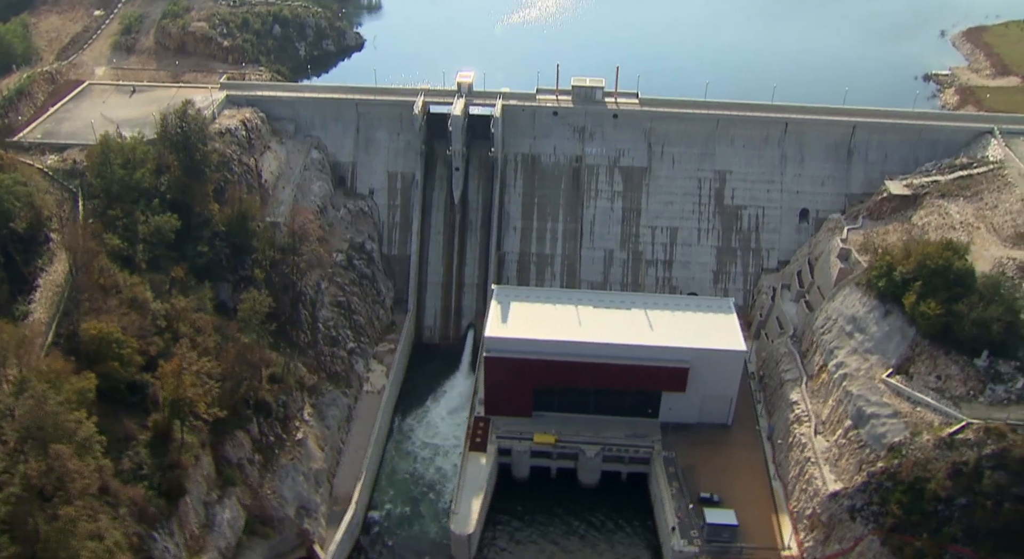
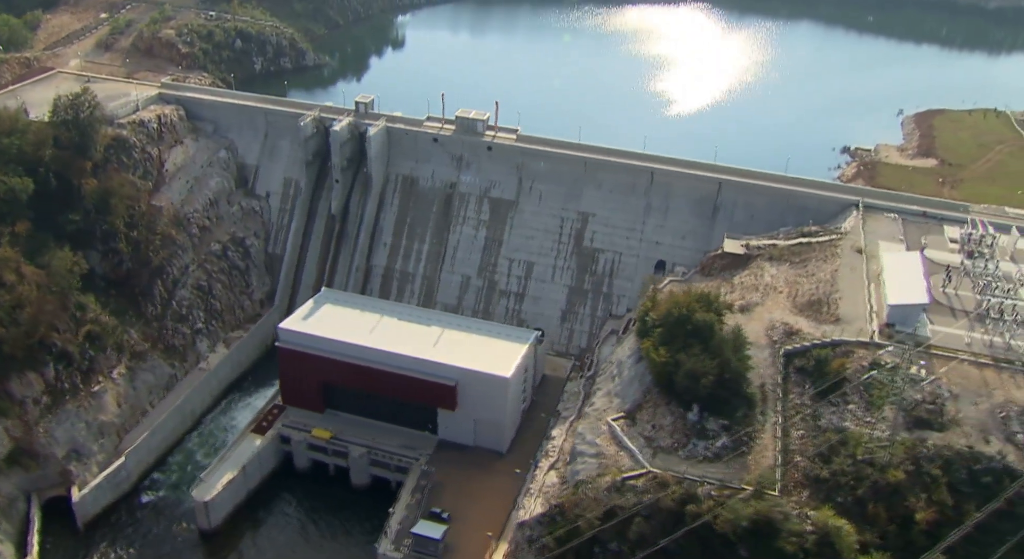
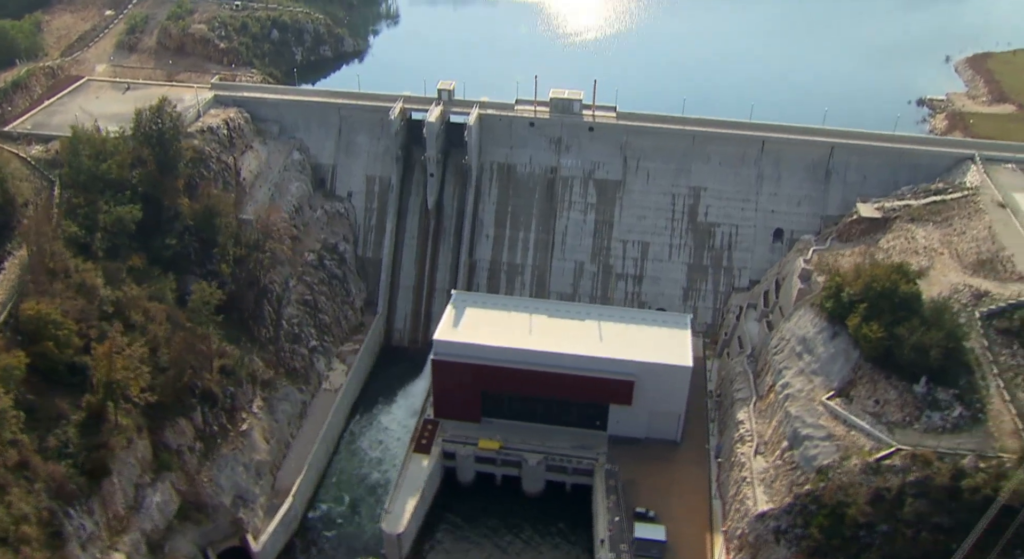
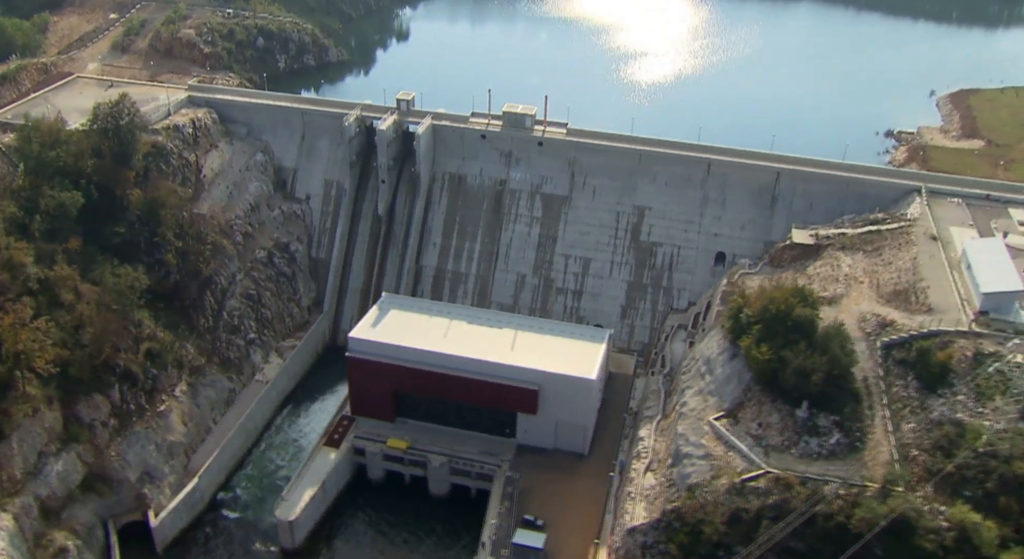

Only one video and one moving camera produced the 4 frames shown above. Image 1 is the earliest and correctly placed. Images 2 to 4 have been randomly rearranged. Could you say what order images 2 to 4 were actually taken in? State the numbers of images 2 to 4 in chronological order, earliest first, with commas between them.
3, 4, 2
